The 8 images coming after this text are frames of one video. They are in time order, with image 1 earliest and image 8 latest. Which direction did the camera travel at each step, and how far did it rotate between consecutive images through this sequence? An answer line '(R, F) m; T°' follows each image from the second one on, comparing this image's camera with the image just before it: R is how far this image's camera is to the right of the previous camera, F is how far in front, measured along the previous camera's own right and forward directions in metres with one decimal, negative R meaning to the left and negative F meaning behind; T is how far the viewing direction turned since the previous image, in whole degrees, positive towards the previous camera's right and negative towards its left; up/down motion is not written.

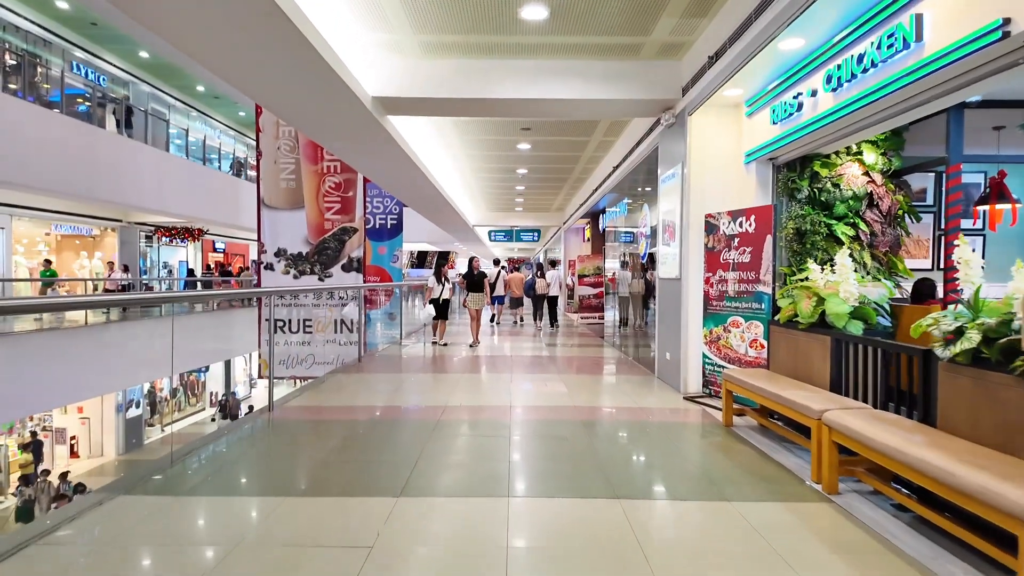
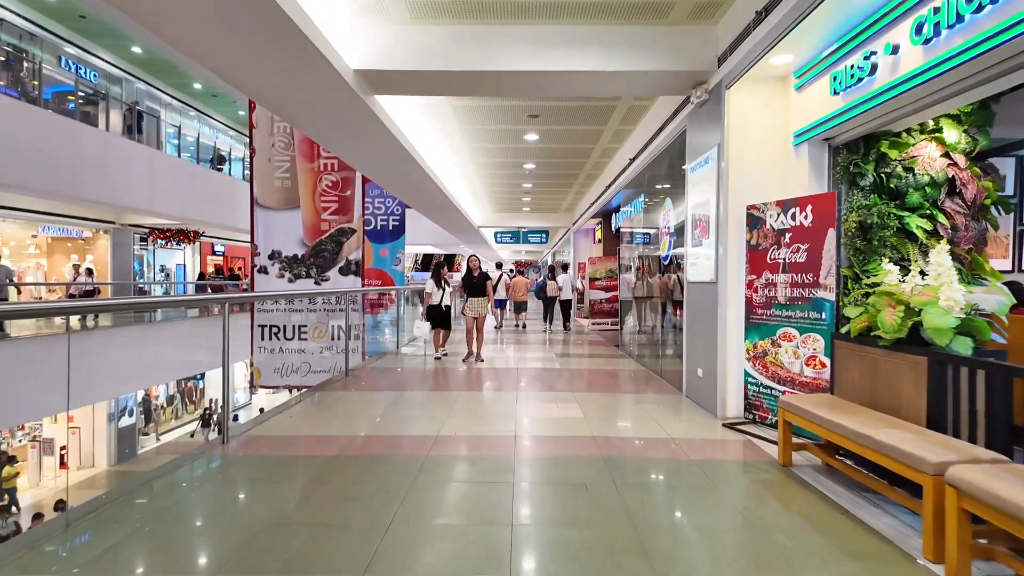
(0.0, +0.7) m; -1°
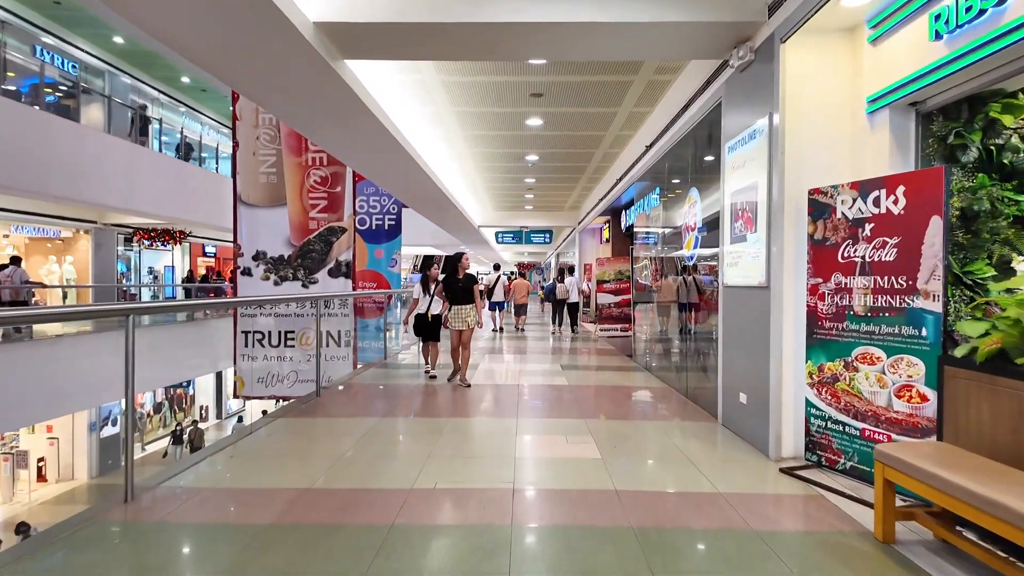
(0.0, +0.8) m; 0°
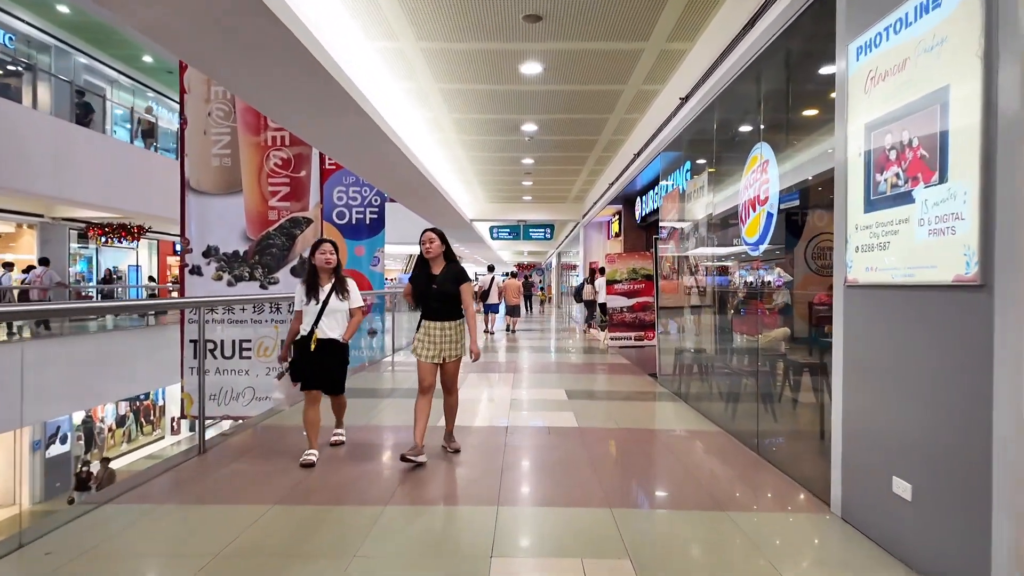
(+0.1, +1.5) m; 0°
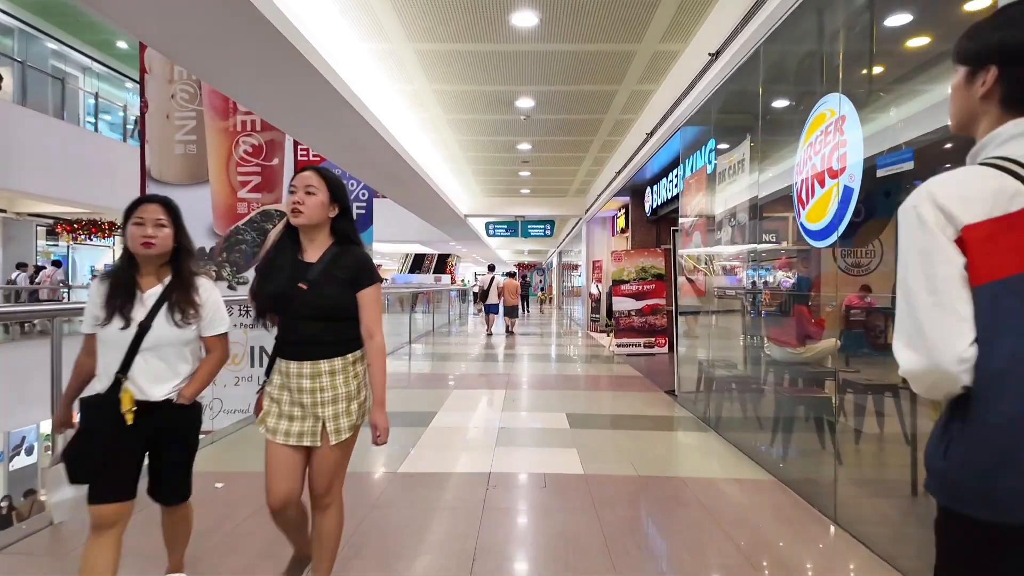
(+0.1, +0.9) m; 0°
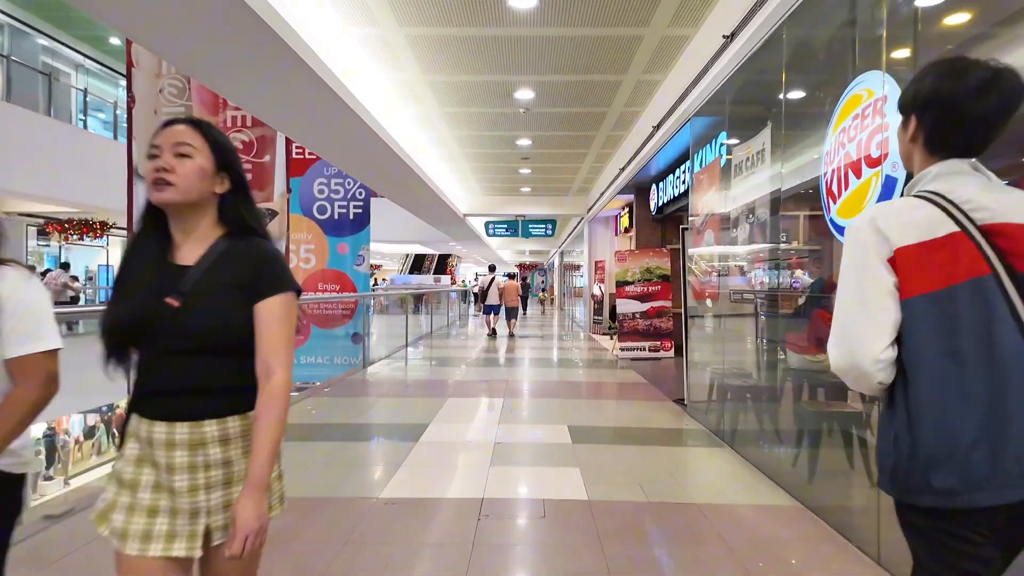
(0.0, +0.3) m; 0°
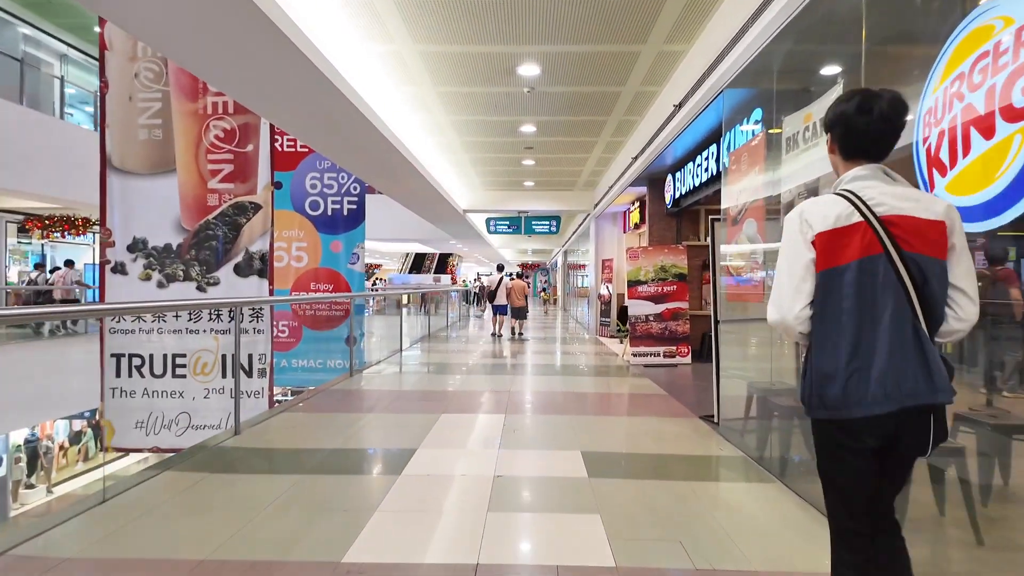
(0.0, +0.6) m; 0°
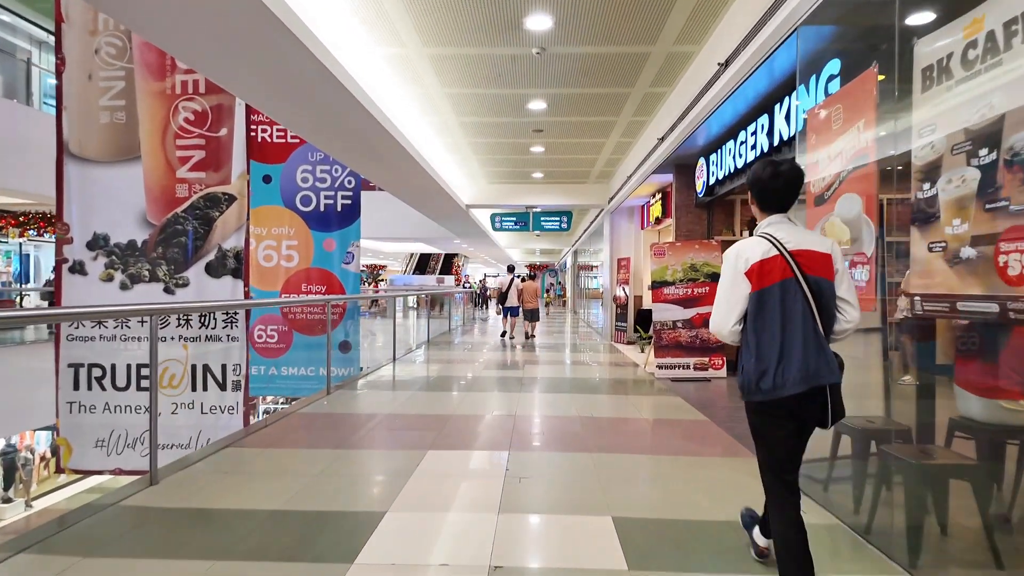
(0.0, +0.9) m; -1°
